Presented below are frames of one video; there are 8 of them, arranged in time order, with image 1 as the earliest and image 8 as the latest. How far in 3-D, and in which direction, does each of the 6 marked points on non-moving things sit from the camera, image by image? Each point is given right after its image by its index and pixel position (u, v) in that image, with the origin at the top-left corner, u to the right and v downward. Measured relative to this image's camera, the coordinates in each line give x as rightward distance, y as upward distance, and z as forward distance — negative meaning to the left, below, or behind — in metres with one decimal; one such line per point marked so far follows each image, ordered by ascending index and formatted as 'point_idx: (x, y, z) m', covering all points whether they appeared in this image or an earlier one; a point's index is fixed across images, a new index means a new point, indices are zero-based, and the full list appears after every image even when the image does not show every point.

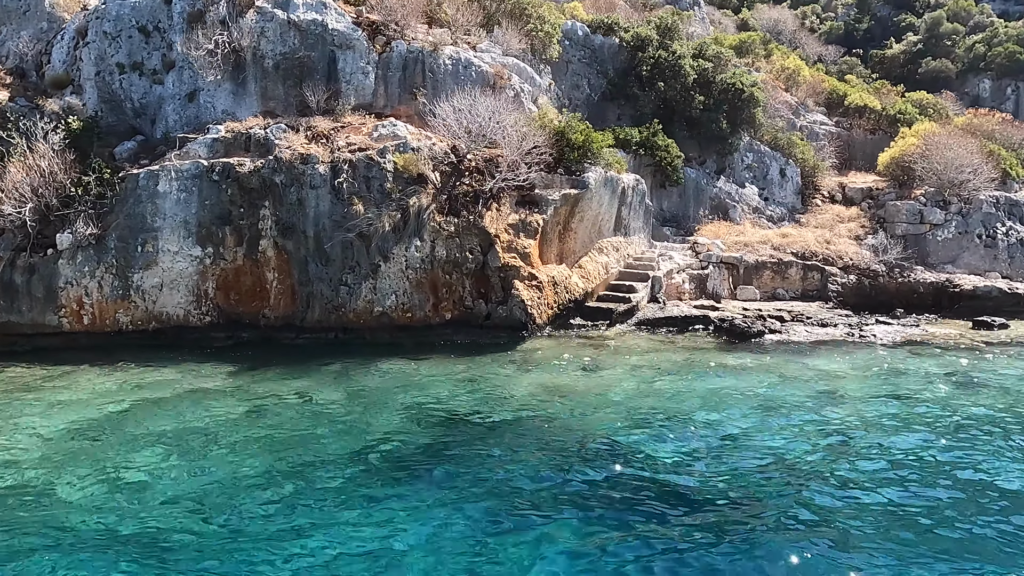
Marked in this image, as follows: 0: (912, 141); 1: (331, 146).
0: (+10.7, +4.0, +18.0) m
1: (-3.2, +2.5, +11.9) m
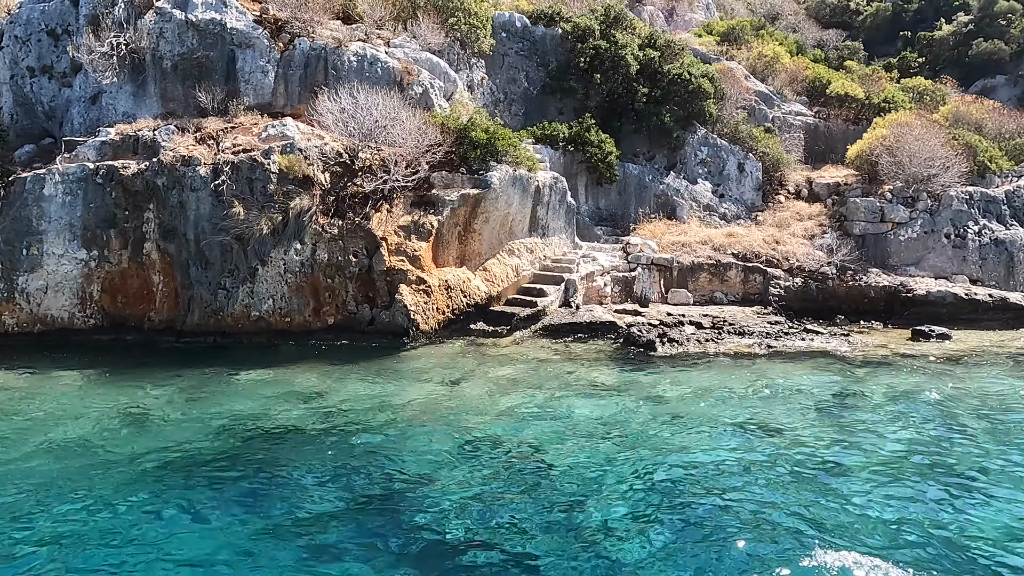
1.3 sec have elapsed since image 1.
0: (+9.1, +3.9, +16.7) m
1: (-5.2, +2.5, +11.7) m
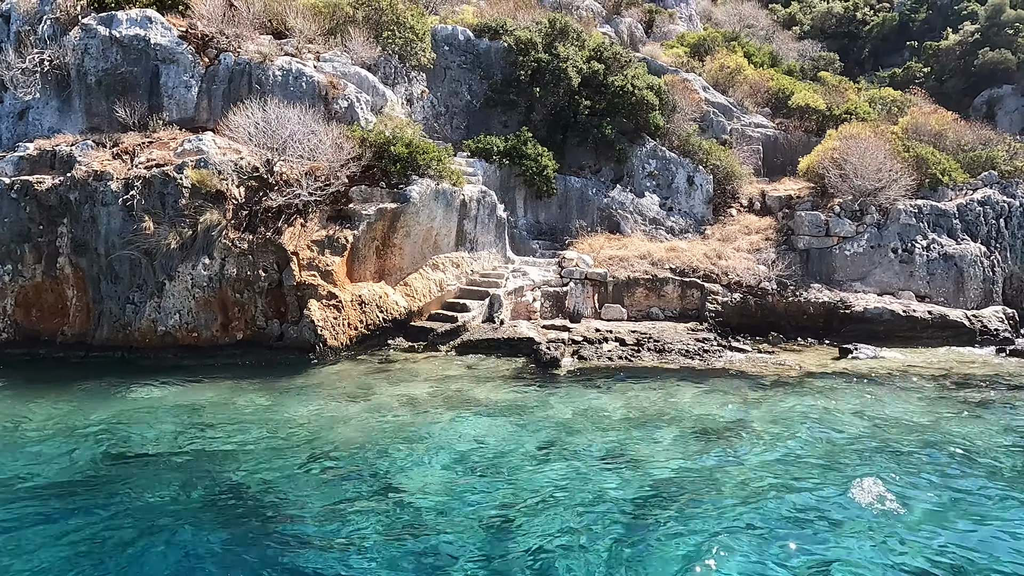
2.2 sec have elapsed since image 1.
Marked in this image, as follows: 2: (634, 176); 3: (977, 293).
0: (+7.8, +3.5, +16.3) m
1: (-6.7, +2.2, +11.7) m
2: (+3.0, +2.8, +16.6) m
3: (+10.2, -0.1, +14.7) m
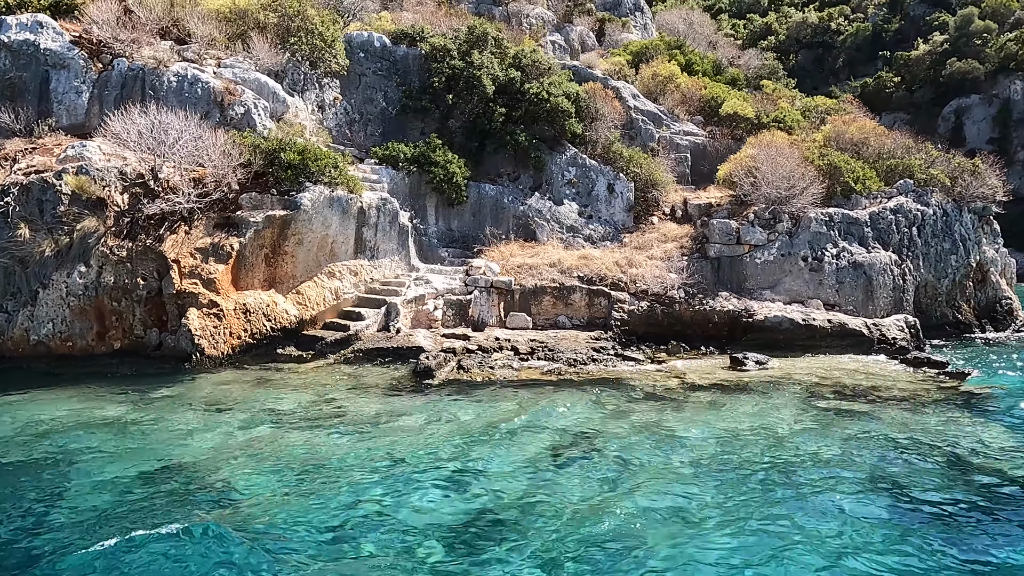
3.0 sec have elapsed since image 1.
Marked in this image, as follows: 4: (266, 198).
0: (+5.7, +3.3, +16.3) m
1: (-8.7, +2.1, +11.6) m
2: (+1.0, +2.6, +16.5) m
3: (+8.1, -0.3, +14.6) m
4: (-4.5, +1.7, +12.3) m
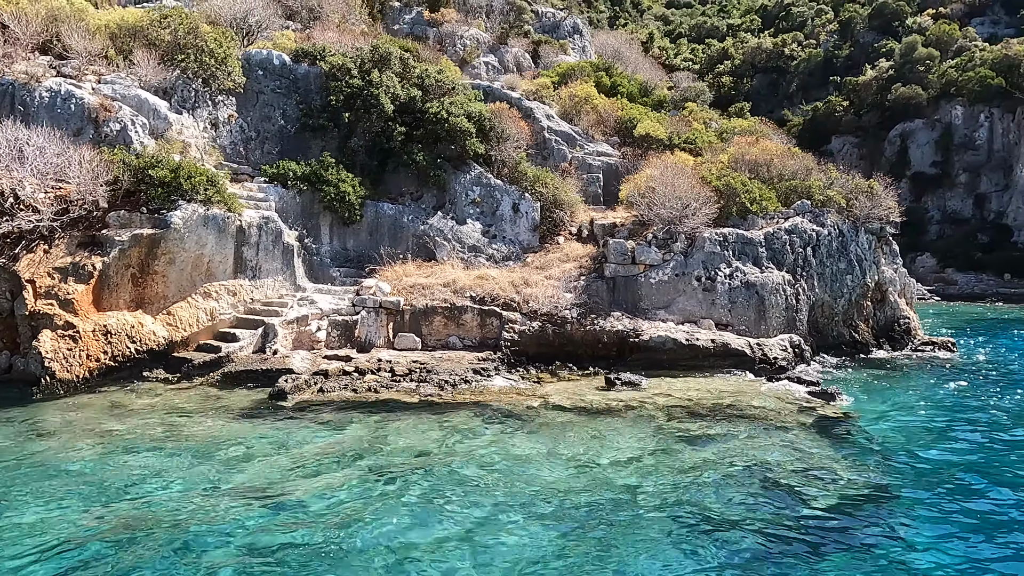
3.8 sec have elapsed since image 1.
0: (+3.4, +2.8, +16.4) m
1: (-10.9, +1.7, +11.1) m
2: (-1.4, +2.1, +16.4) m
3: (+5.8, -0.7, +14.7) m
4: (-6.8, +1.3, +12.0) m
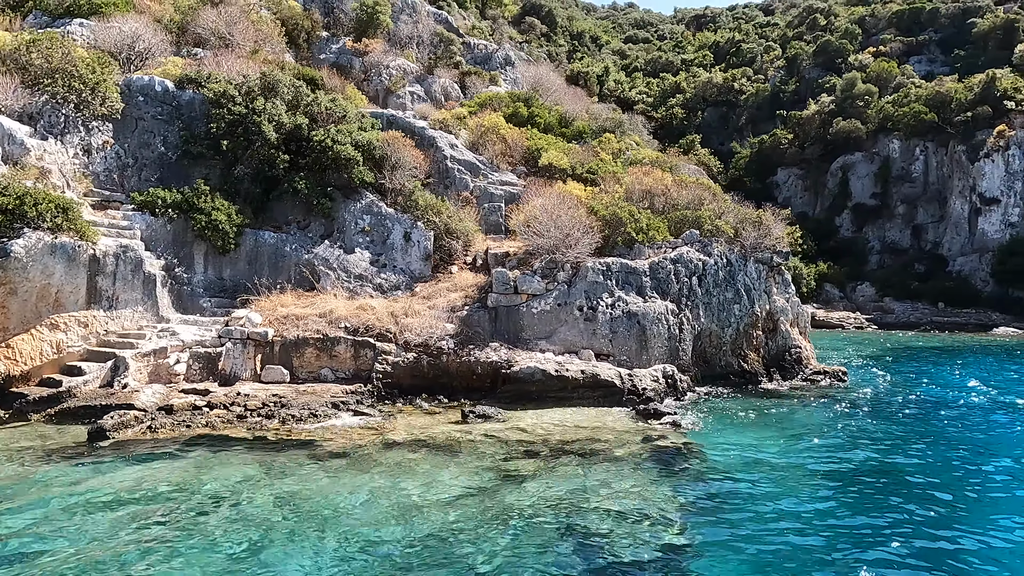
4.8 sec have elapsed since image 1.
0: (+0.7, +2.1, +16.3) m
1: (-13.3, +1.2, +10.5) m
2: (-4.1, +1.4, +16.2) m
3: (+3.2, -1.4, +14.6) m
4: (-9.2, +0.7, +11.5) m
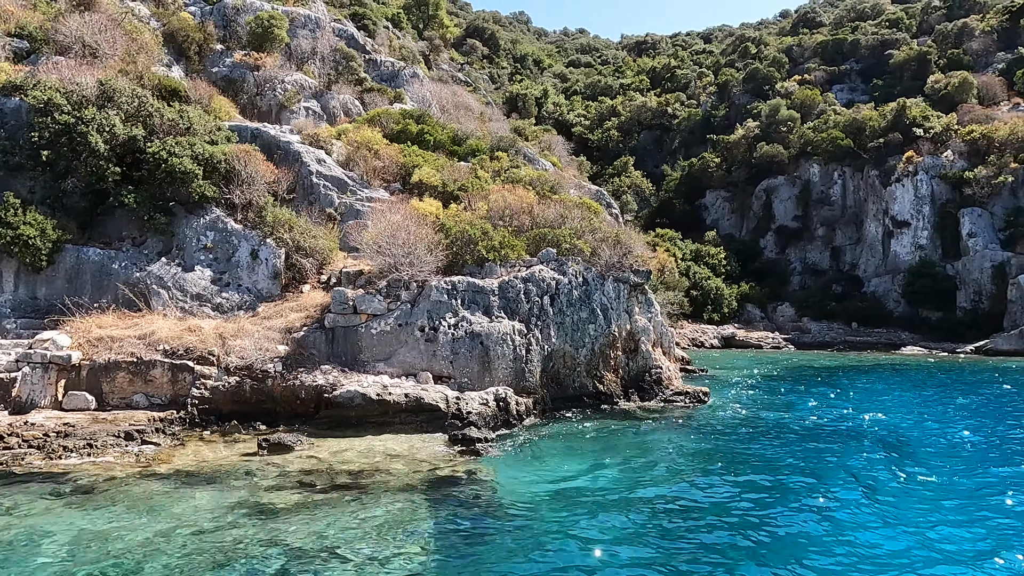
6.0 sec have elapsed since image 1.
0: (-2.8, +1.6, +15.8) m
1: (-16.4, +0.9, +9.0) m
2: (-7.5, +0.9, +15.3) m
3: (-0.2, -1.8, +14.1) m
4: (-12.4, +0.4, +10.3) m
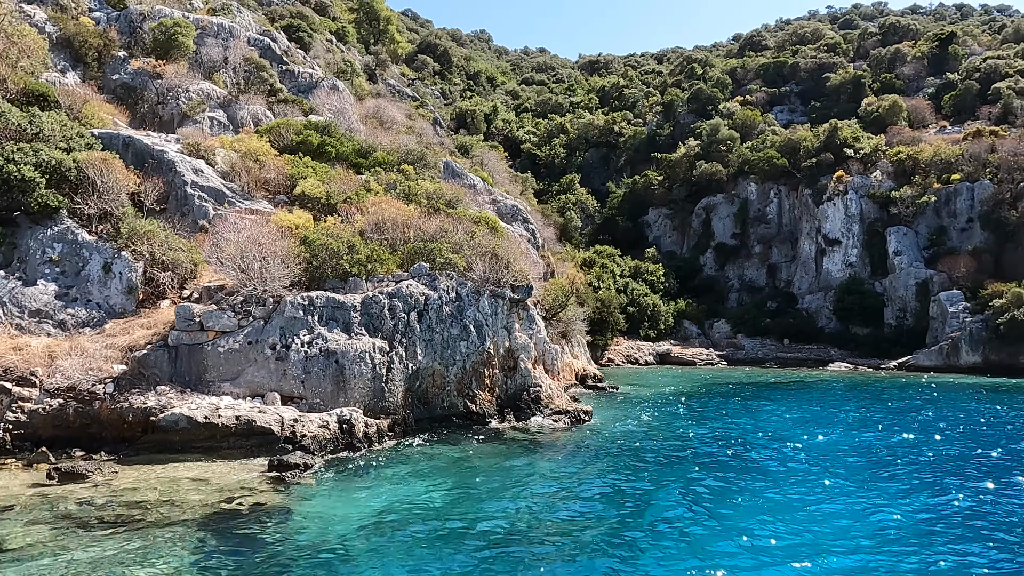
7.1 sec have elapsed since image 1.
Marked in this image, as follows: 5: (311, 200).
0: (-5.7, +1.3, +15.1) m
1: (-19.0, +0.8, +7.6) m
2: (-10.4, +0.6, +14.3) m
3: (-3.0, -2.1, +13.4) m
4: (-15.1, +0.3, +9.1) m
5: (-5.5, +2.5, +18.5) m
